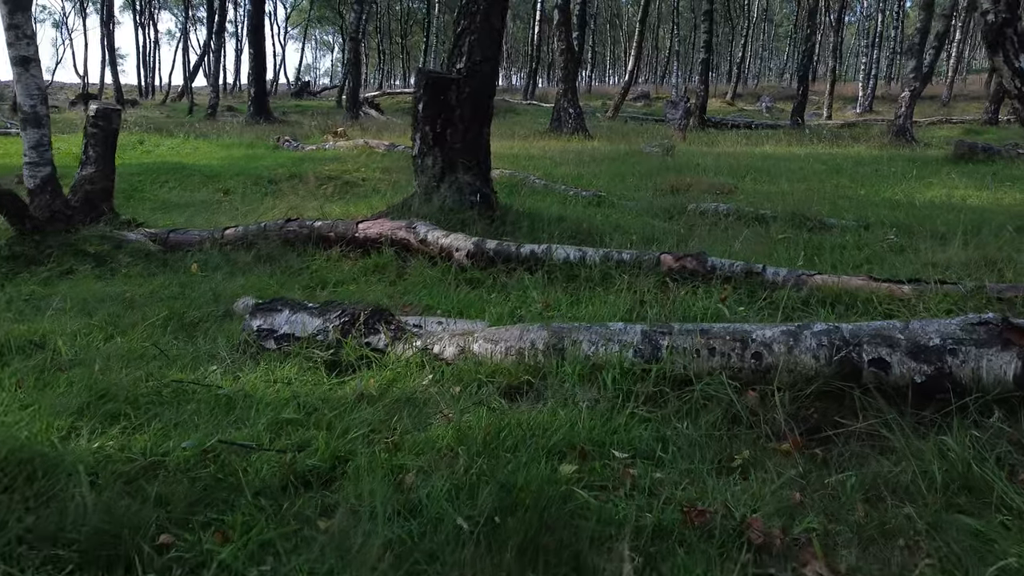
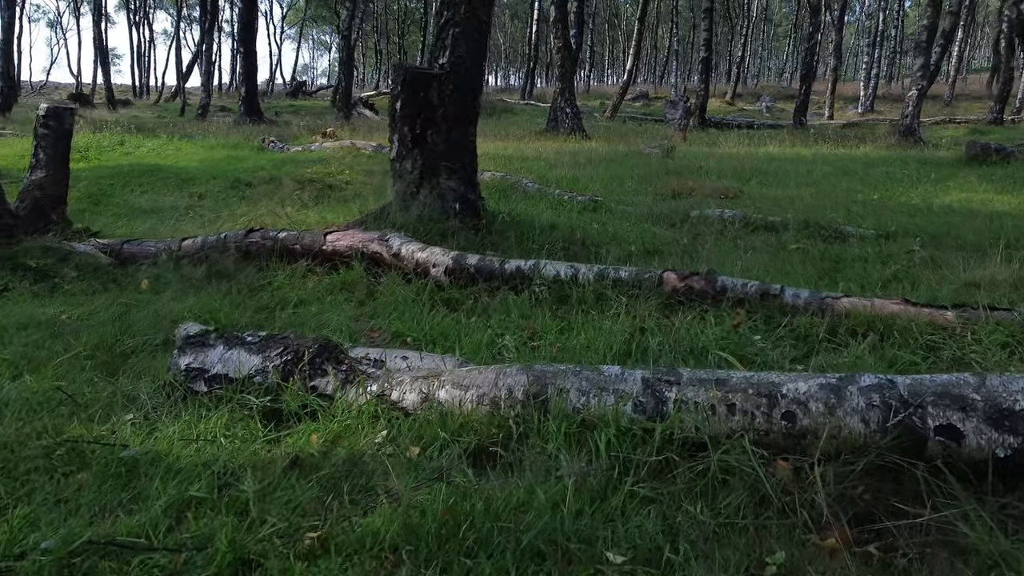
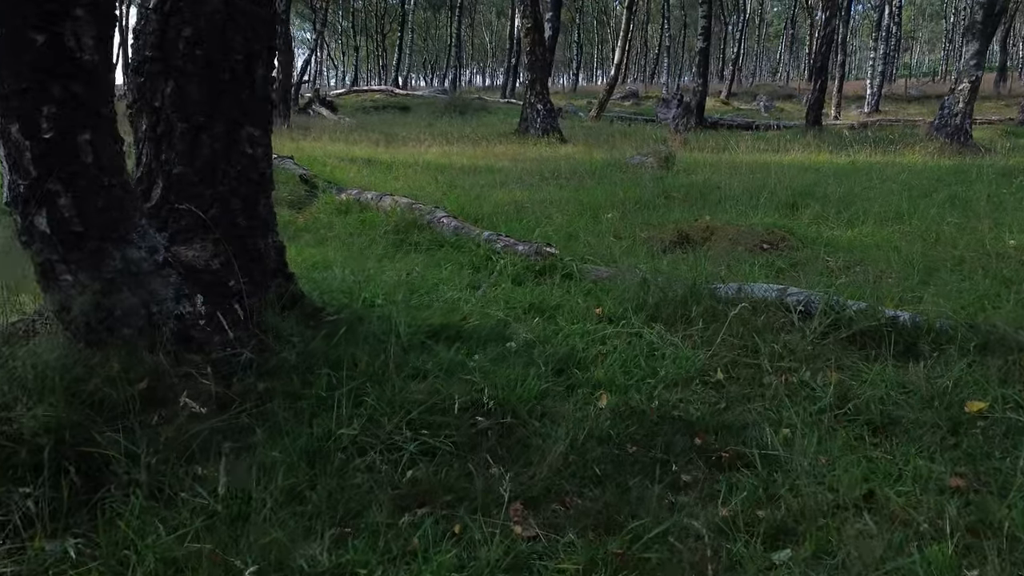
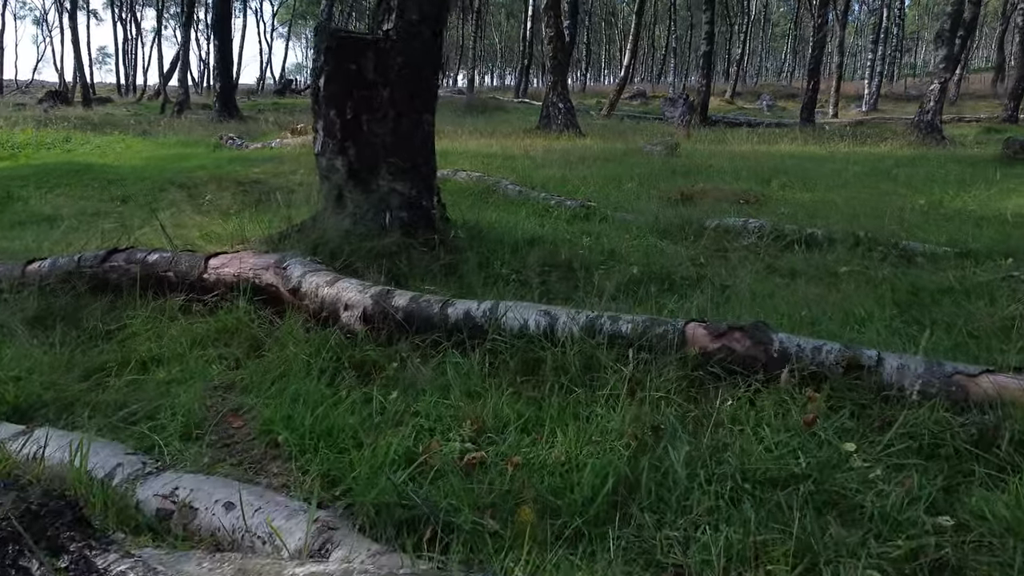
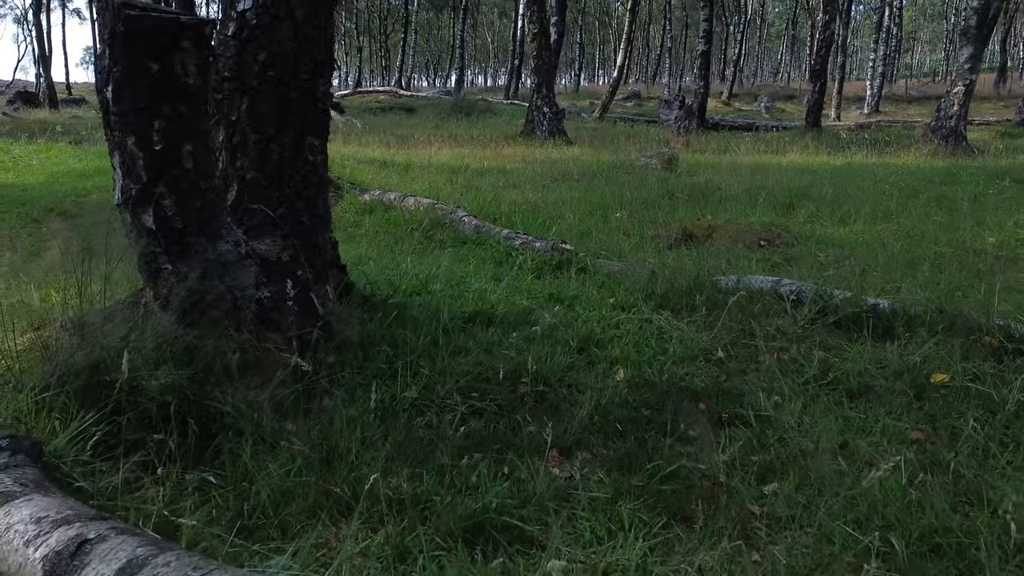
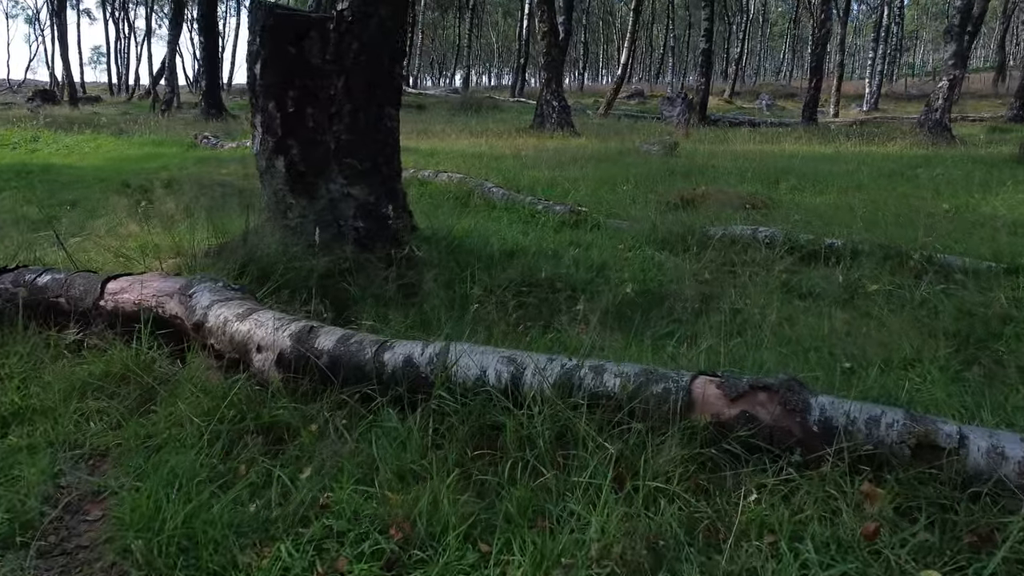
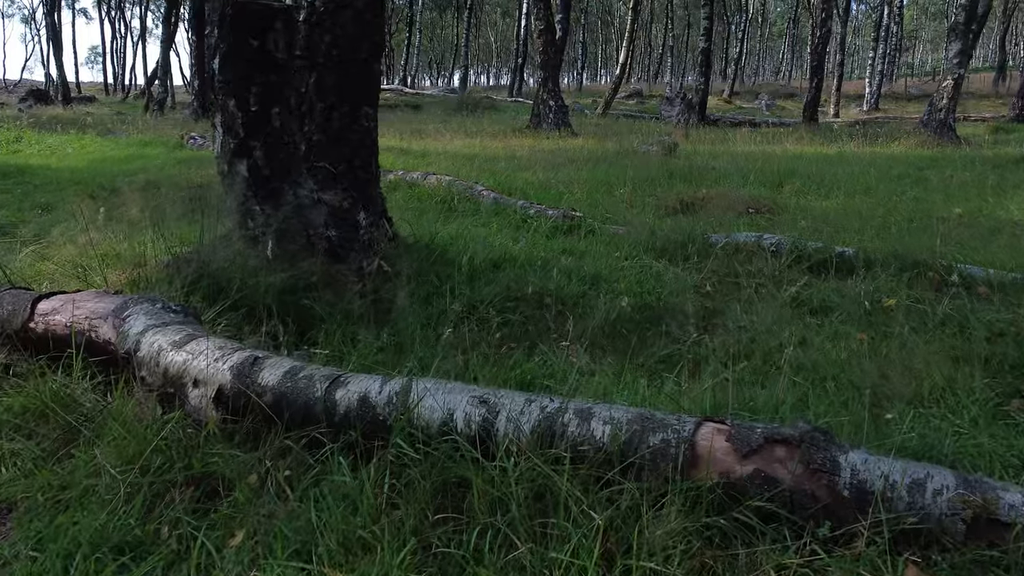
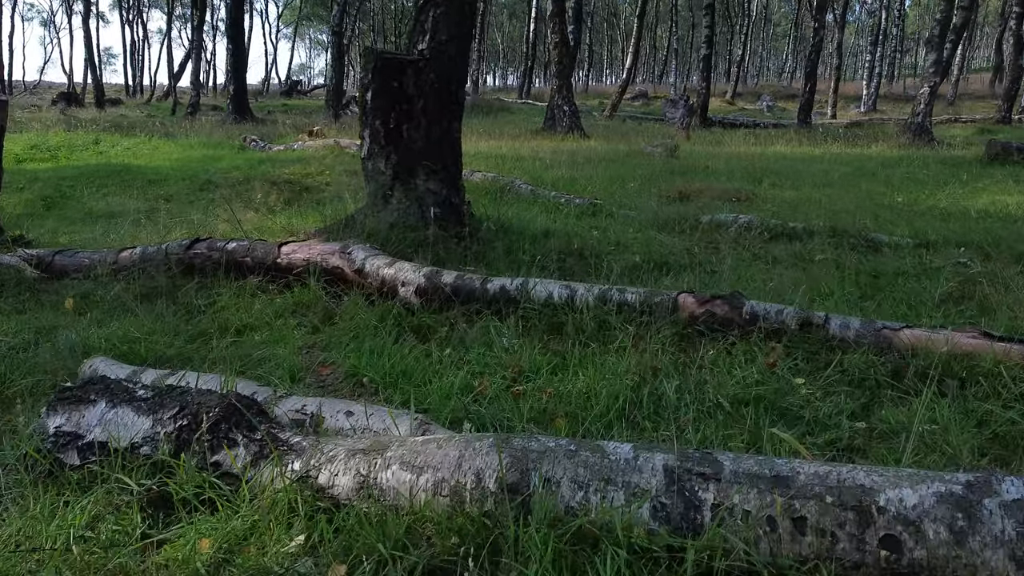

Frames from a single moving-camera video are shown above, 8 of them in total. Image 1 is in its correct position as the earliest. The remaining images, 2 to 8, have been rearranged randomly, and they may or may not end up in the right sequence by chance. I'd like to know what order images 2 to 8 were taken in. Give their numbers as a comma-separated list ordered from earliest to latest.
2, 8, 4, 6, 7, 5, 3
